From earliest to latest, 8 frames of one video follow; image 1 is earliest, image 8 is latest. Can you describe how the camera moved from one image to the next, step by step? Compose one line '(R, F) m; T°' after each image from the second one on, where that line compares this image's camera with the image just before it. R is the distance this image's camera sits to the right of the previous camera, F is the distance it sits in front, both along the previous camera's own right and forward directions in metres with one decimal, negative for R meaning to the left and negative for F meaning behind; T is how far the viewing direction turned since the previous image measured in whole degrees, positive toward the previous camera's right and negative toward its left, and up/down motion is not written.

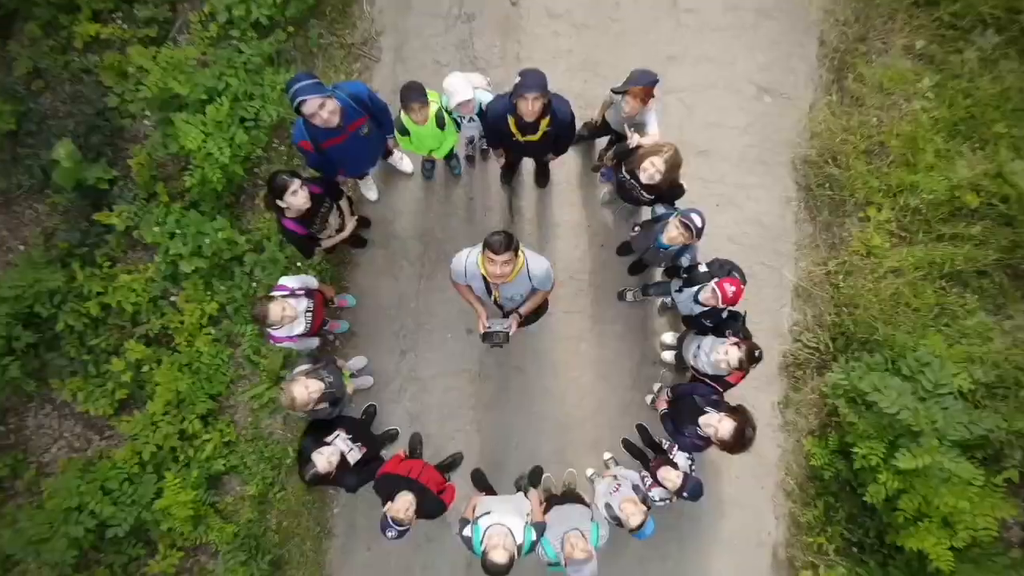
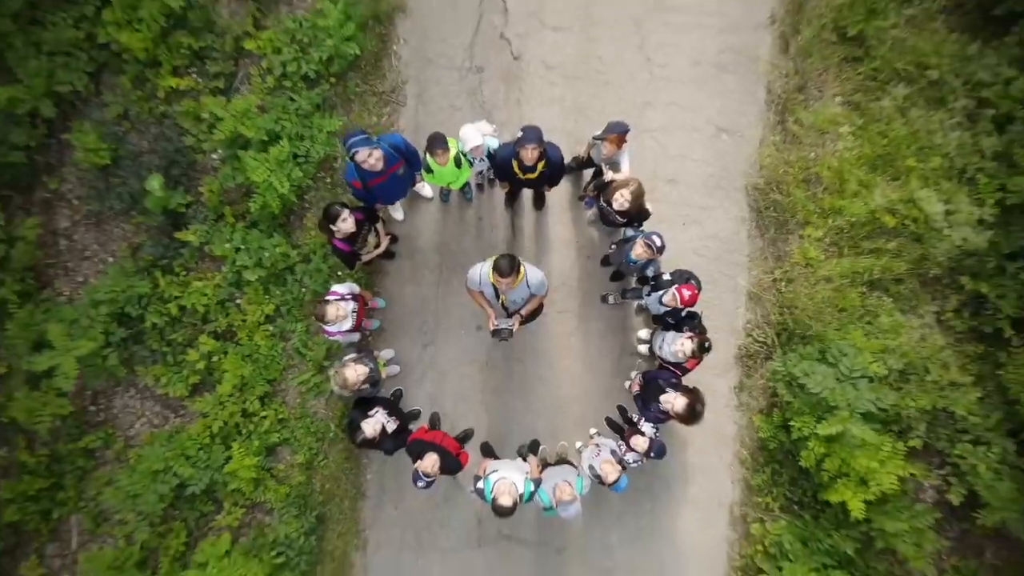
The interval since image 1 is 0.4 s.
(0.0, -0.7) m; 0°
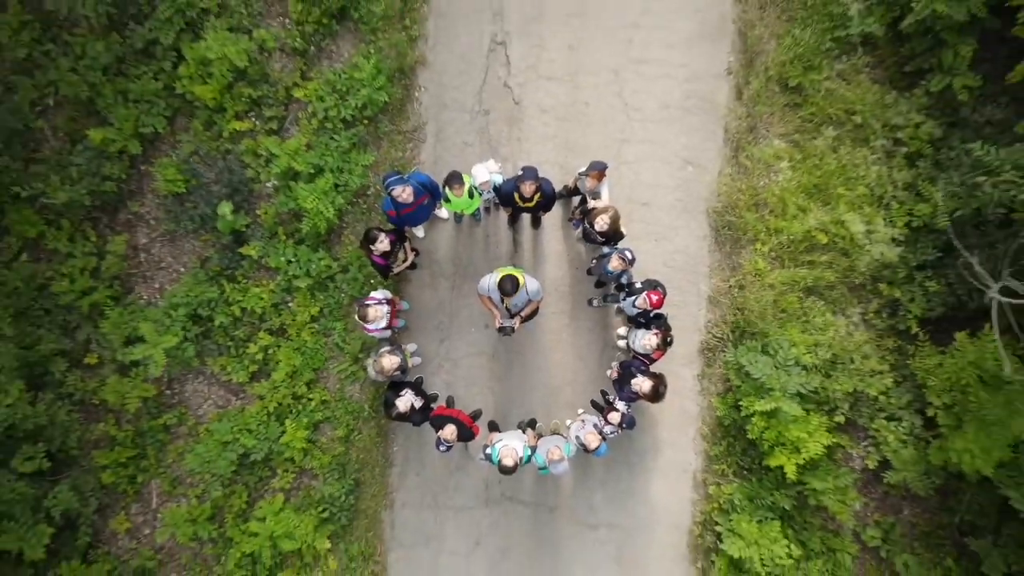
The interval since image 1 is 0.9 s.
(0.0, -0.8) m; 0°
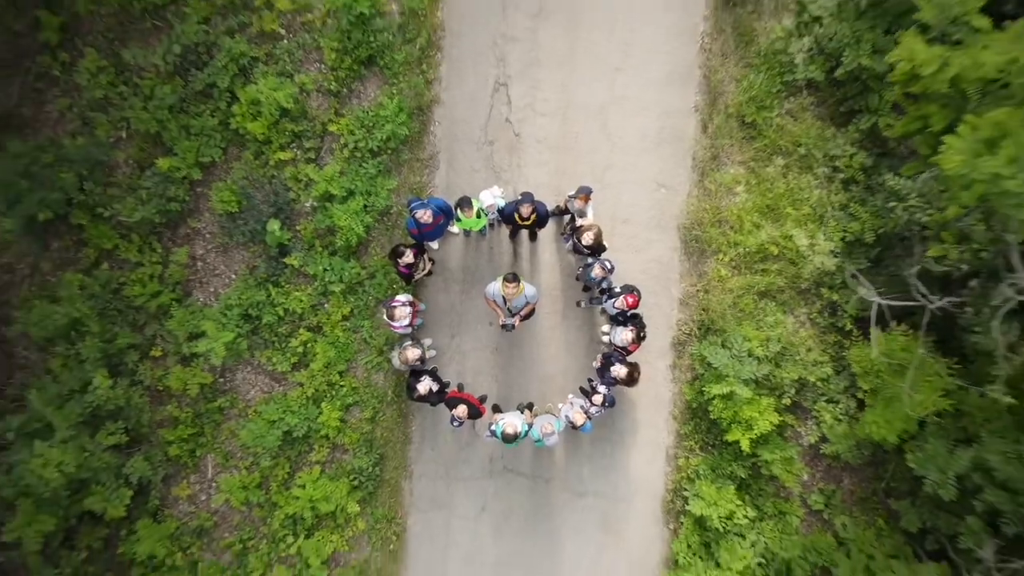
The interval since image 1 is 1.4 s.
(0.0, -0.9) m; 0°
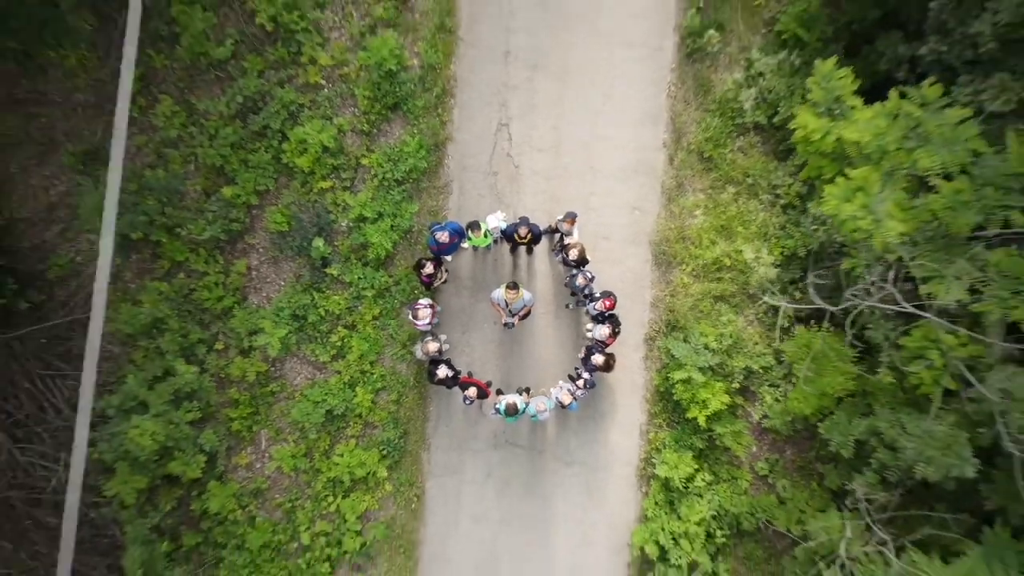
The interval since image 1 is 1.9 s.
(0.0, -1.2) m; 0°
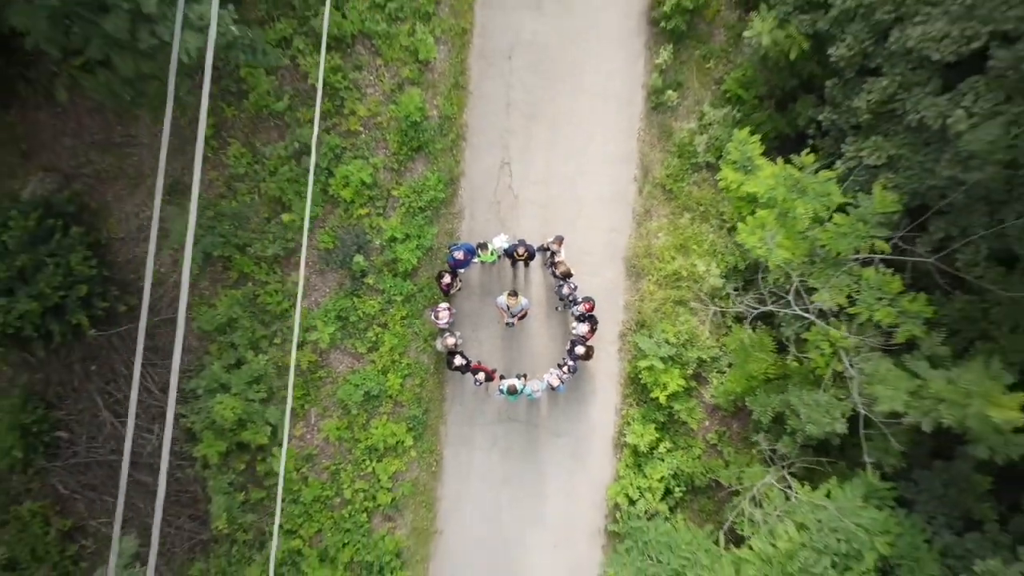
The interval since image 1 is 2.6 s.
(0.0, -1.6) m; 0°
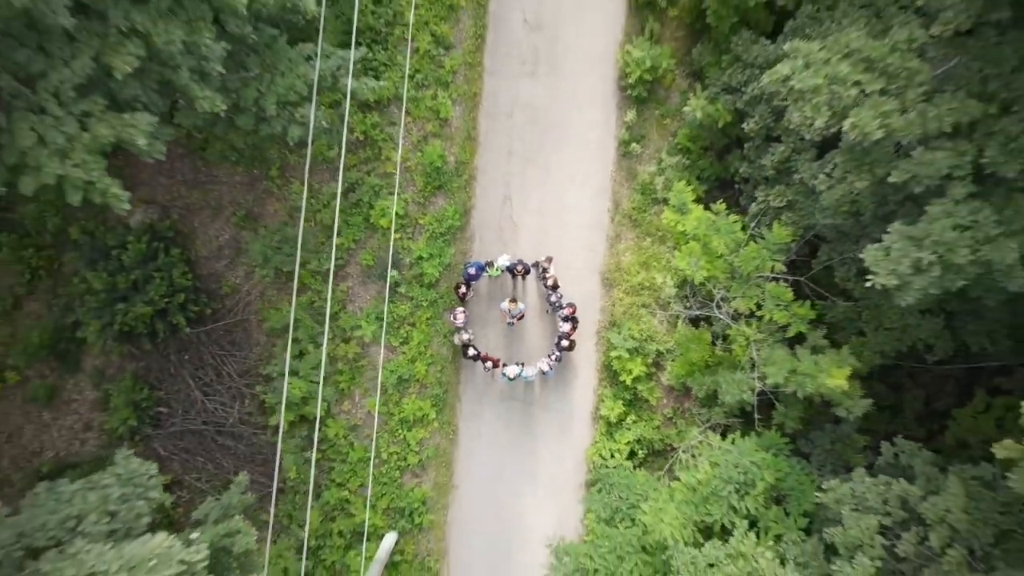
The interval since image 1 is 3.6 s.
(0.0, -2.3) m; 0°
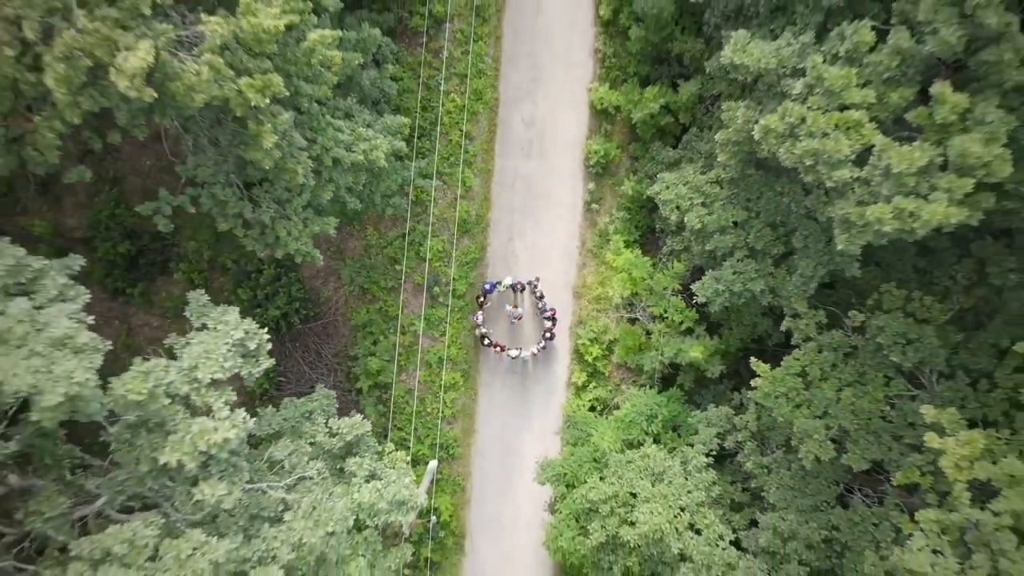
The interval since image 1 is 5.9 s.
(0.0, -5.4) m; 0°
